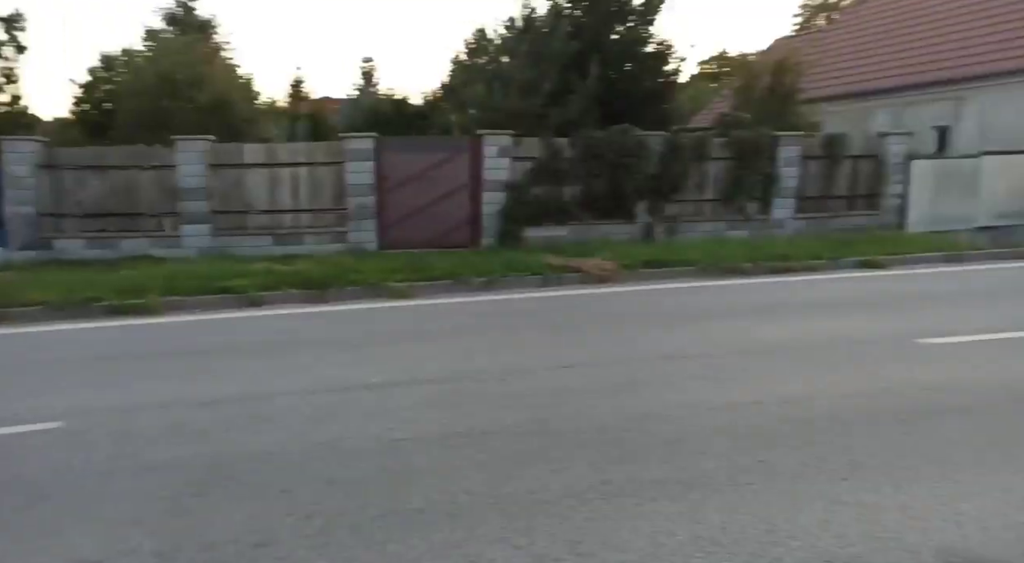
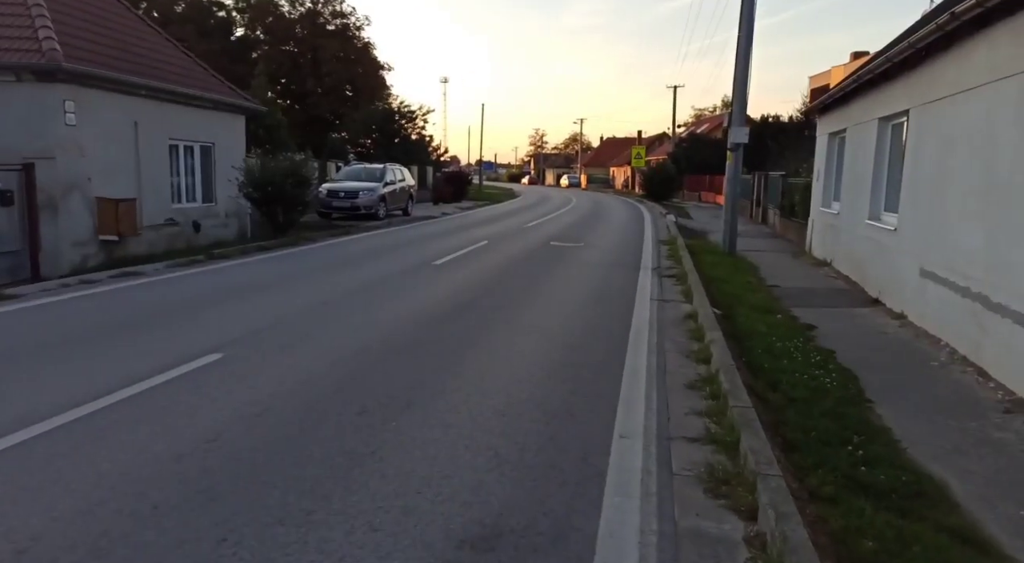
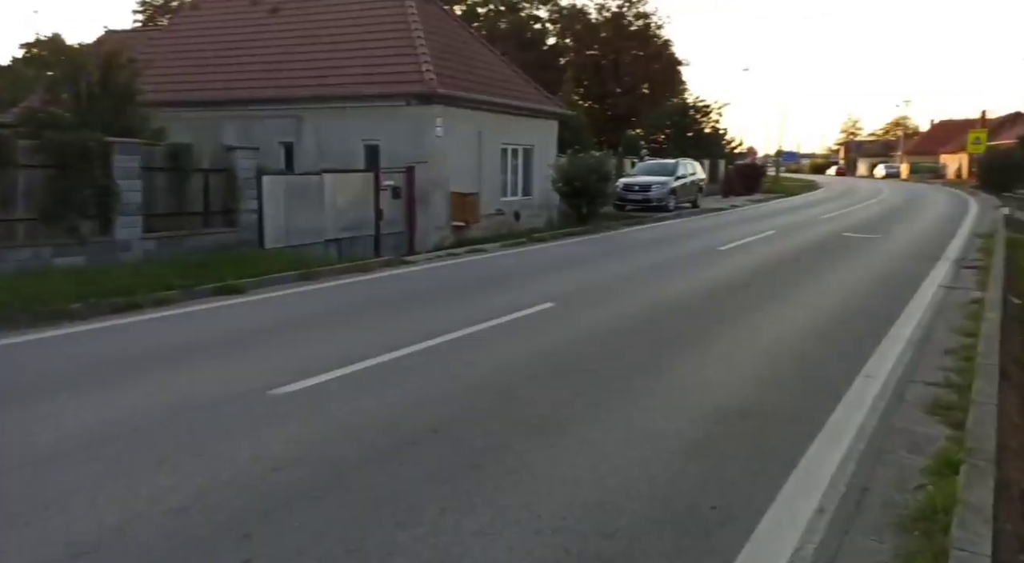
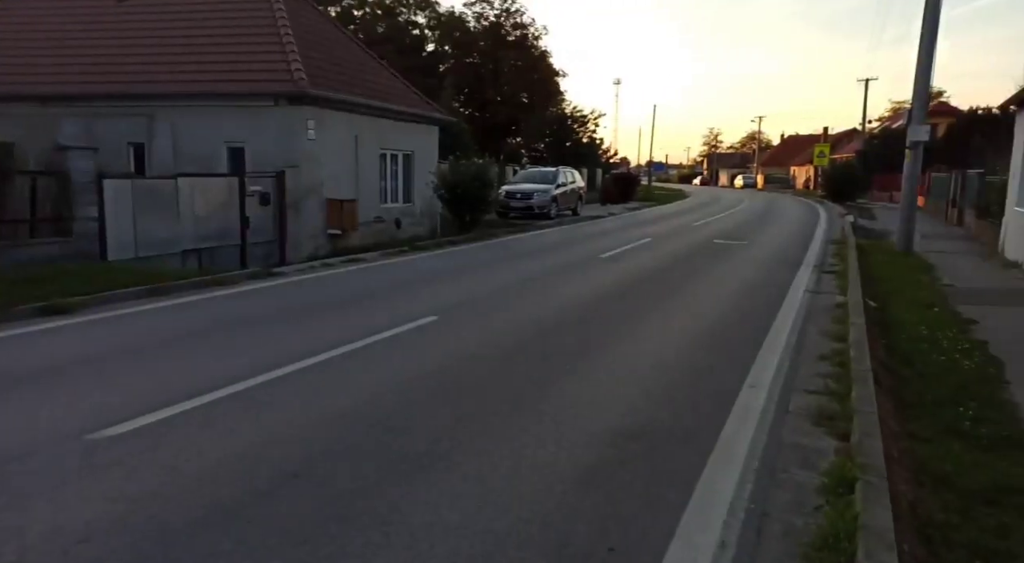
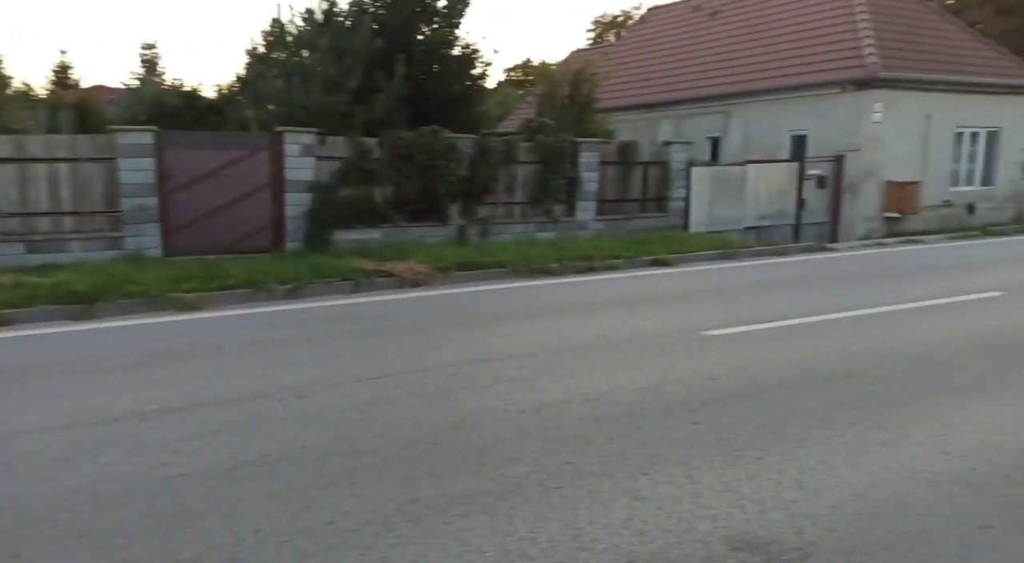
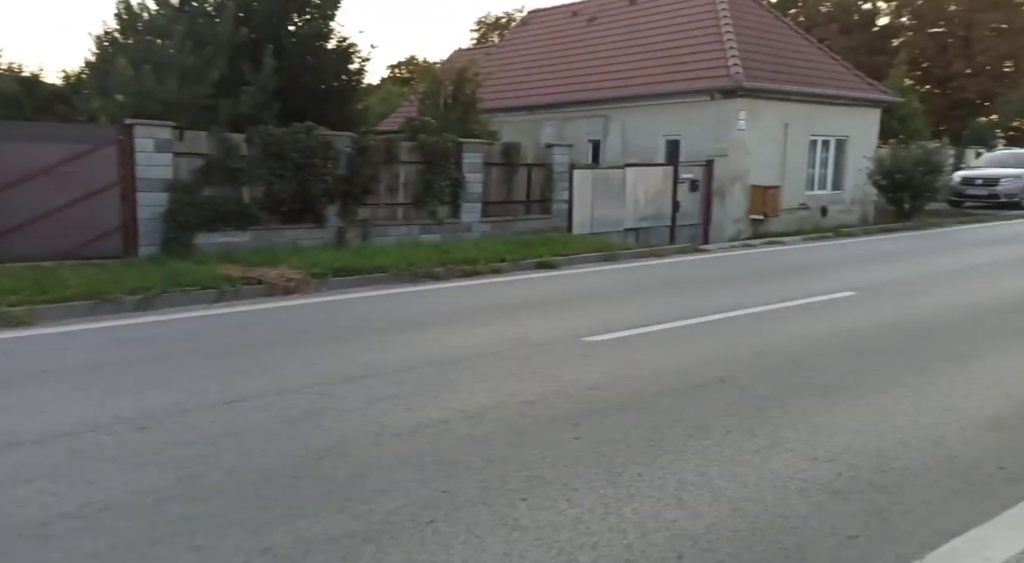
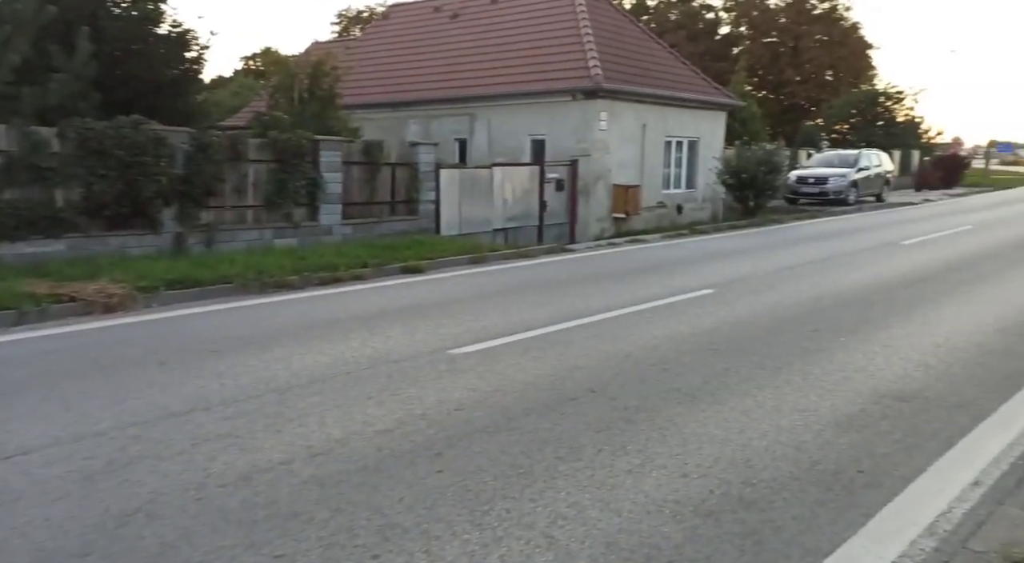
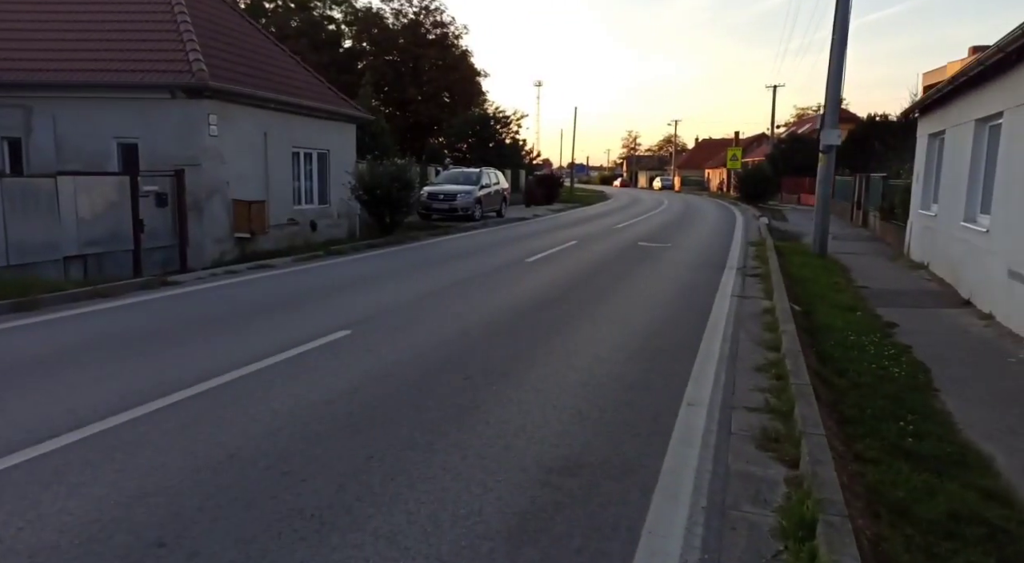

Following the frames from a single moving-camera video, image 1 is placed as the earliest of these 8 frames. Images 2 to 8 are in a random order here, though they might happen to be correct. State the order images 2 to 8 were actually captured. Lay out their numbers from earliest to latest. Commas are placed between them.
5, 6, 7, 3, 4, 8, 2
